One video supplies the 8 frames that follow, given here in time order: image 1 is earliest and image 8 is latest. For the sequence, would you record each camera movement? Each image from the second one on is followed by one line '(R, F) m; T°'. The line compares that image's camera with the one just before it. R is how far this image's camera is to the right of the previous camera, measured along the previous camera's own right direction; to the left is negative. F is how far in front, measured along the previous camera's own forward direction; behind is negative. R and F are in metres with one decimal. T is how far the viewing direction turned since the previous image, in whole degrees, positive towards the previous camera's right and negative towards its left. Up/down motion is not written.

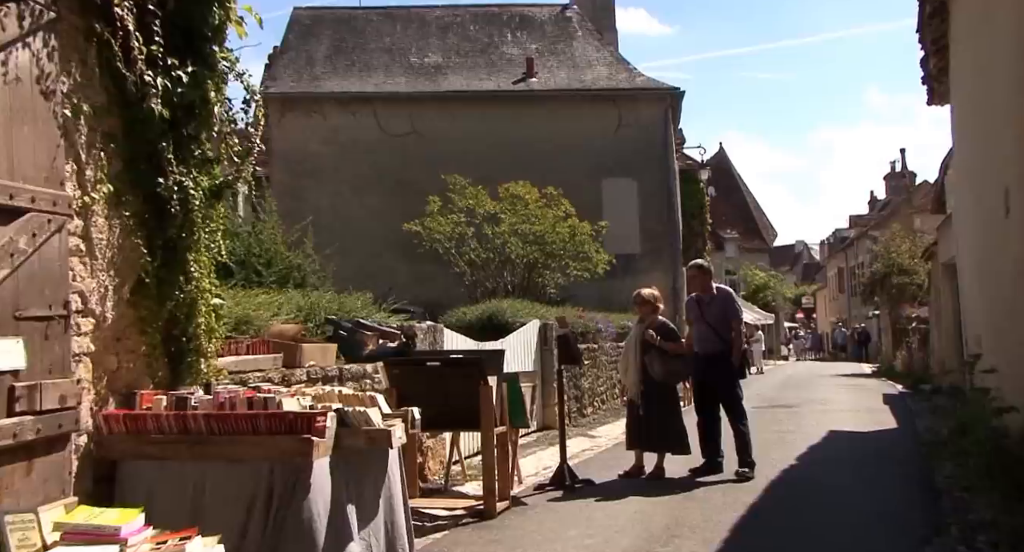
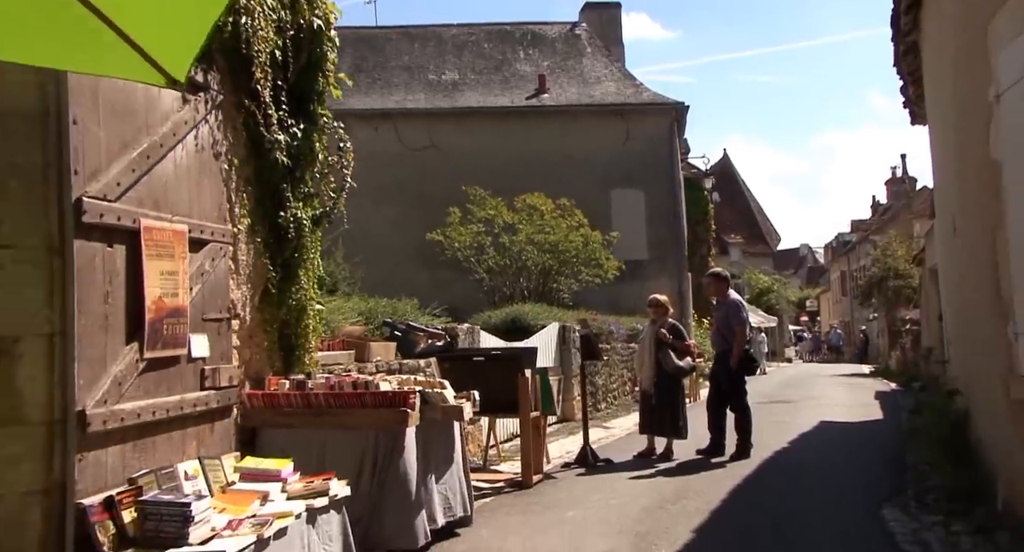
(-0.2, -1.5) m; 0°
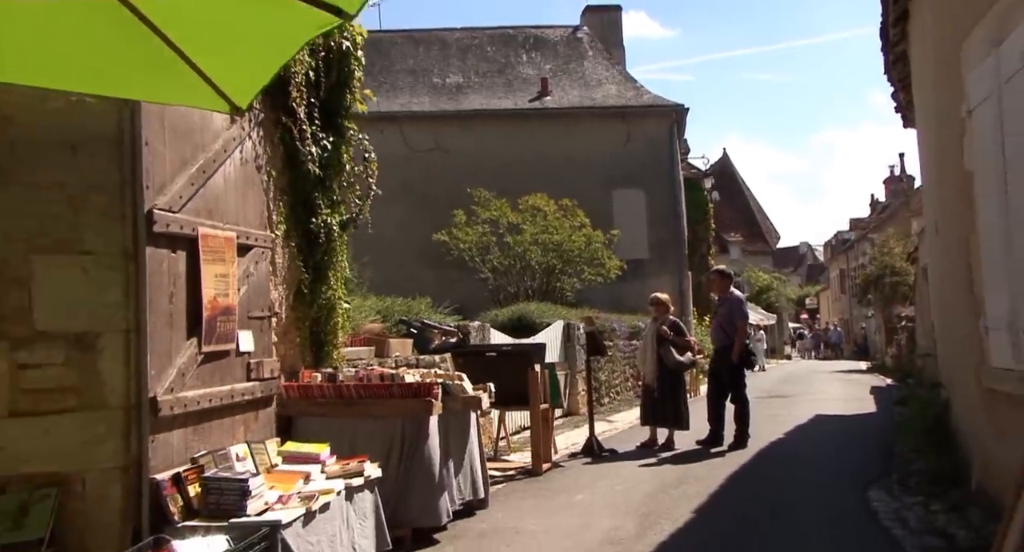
(-0.1, -0.6) m; 0°
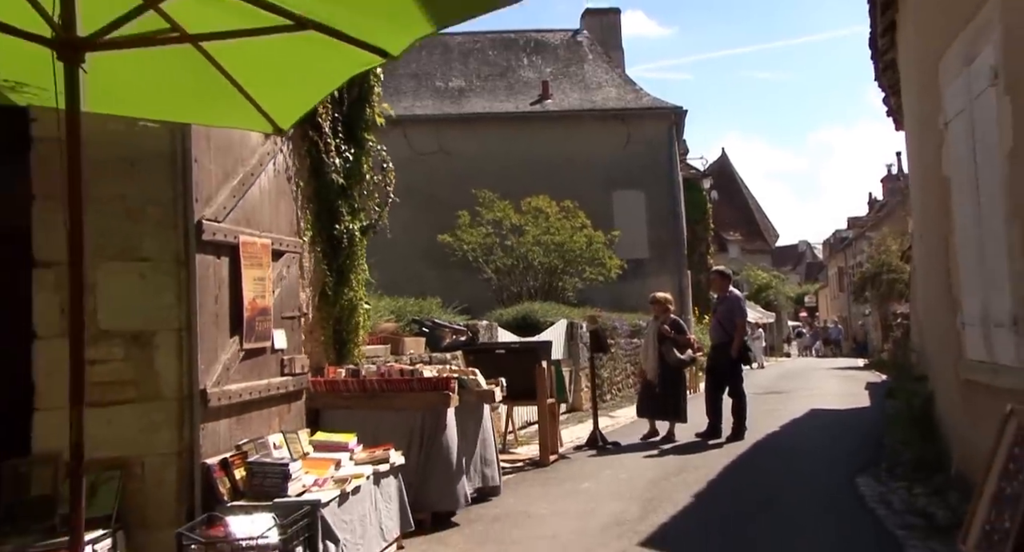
(-0.1, -0.5) m; 0°
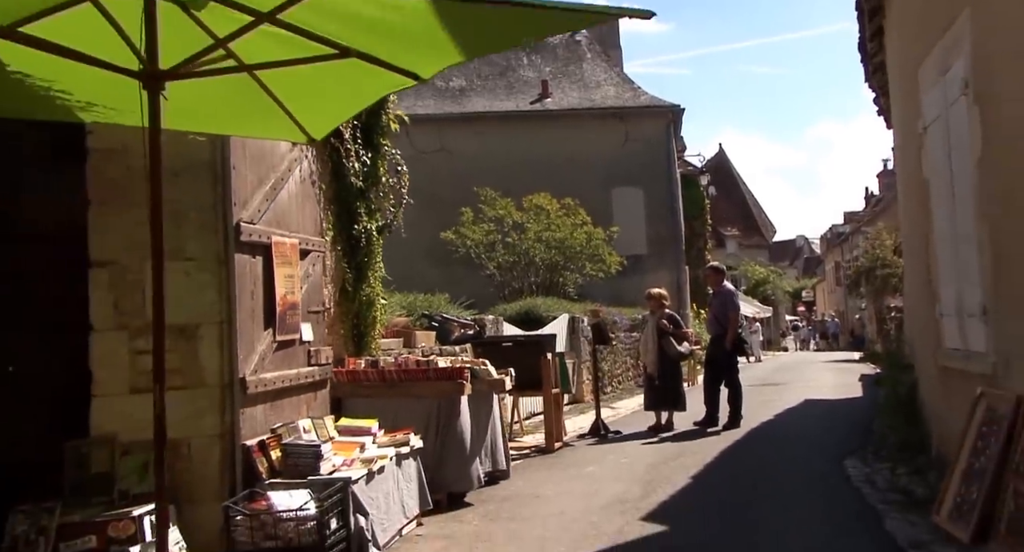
(-0.1, -0.5) m; 0°
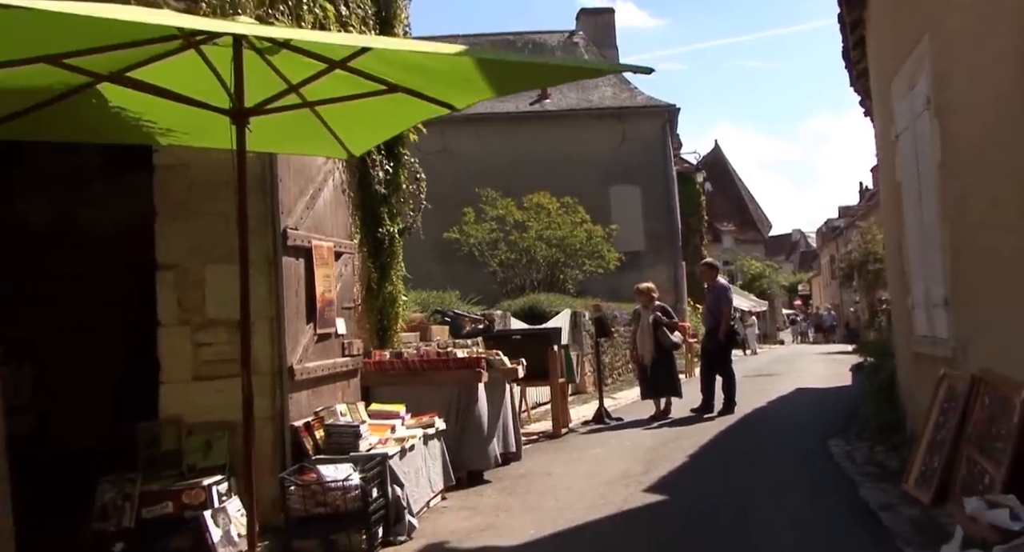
(-0.1, -0.8) m; 0°
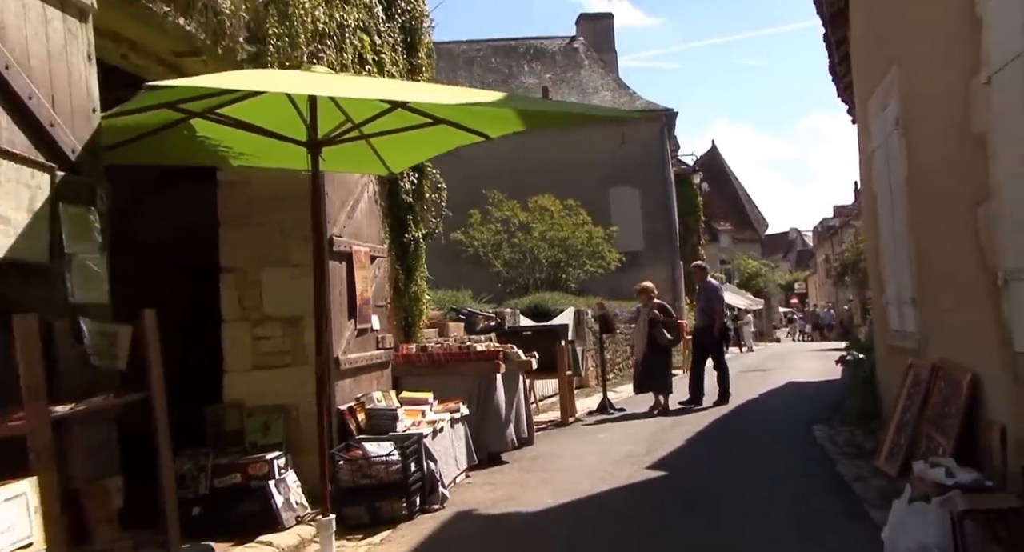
(-0.1, -0.9) m; 0°
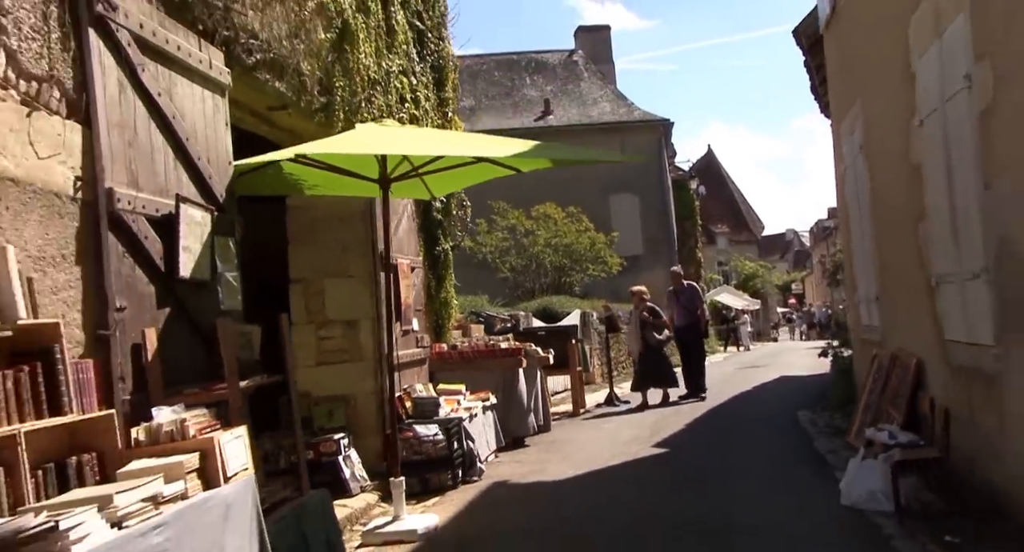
(-0.2, -1.3) m; 0°
